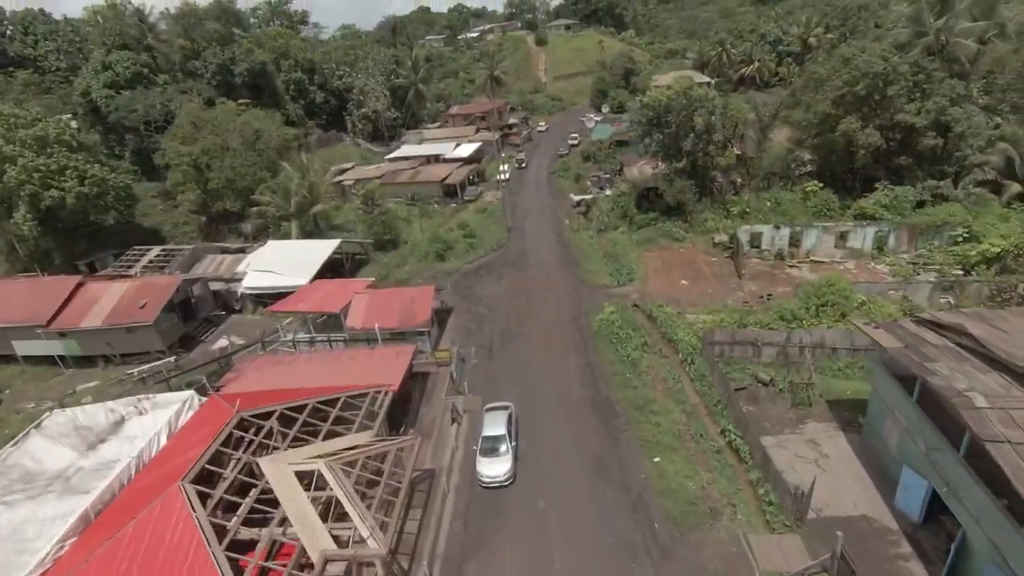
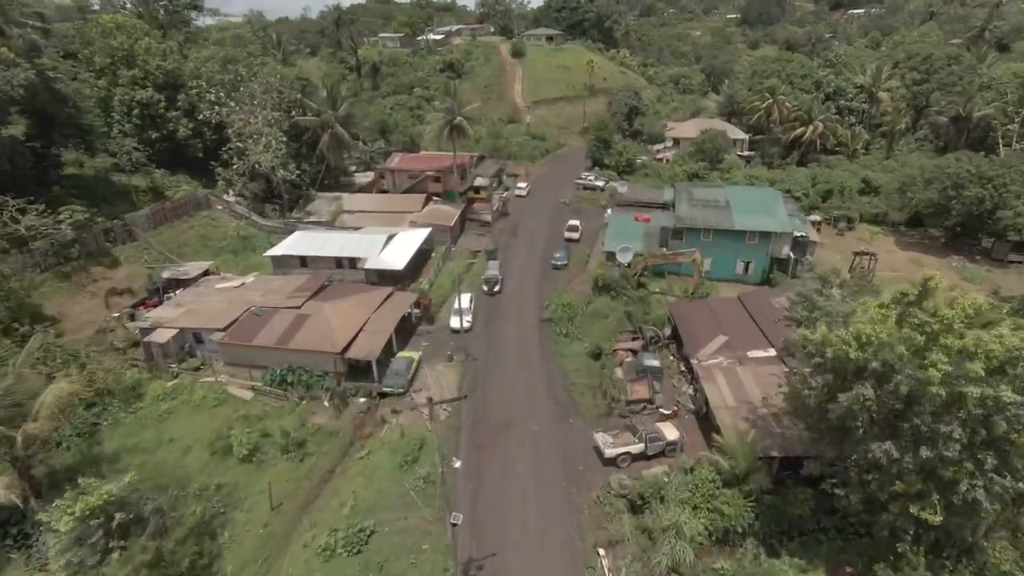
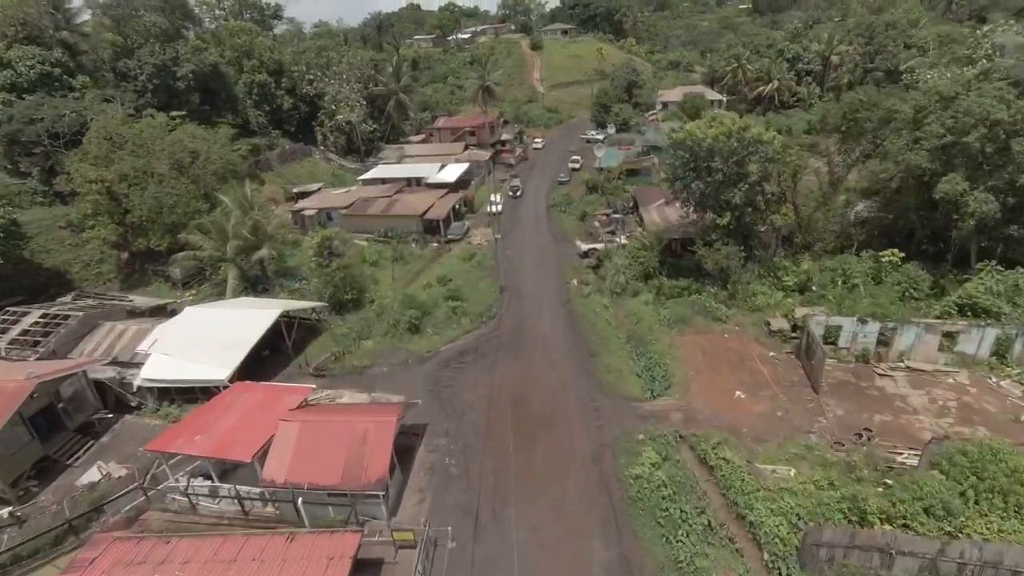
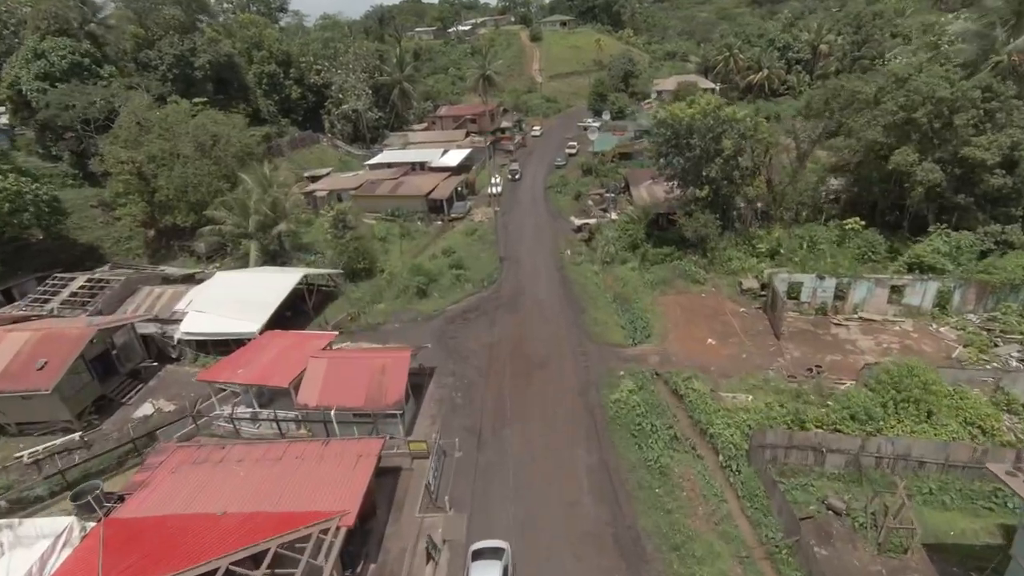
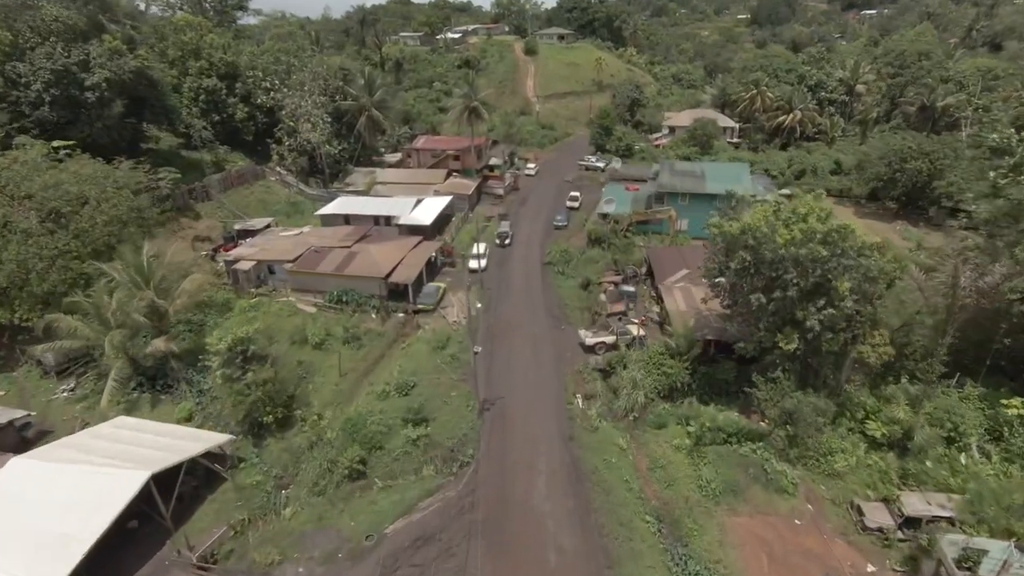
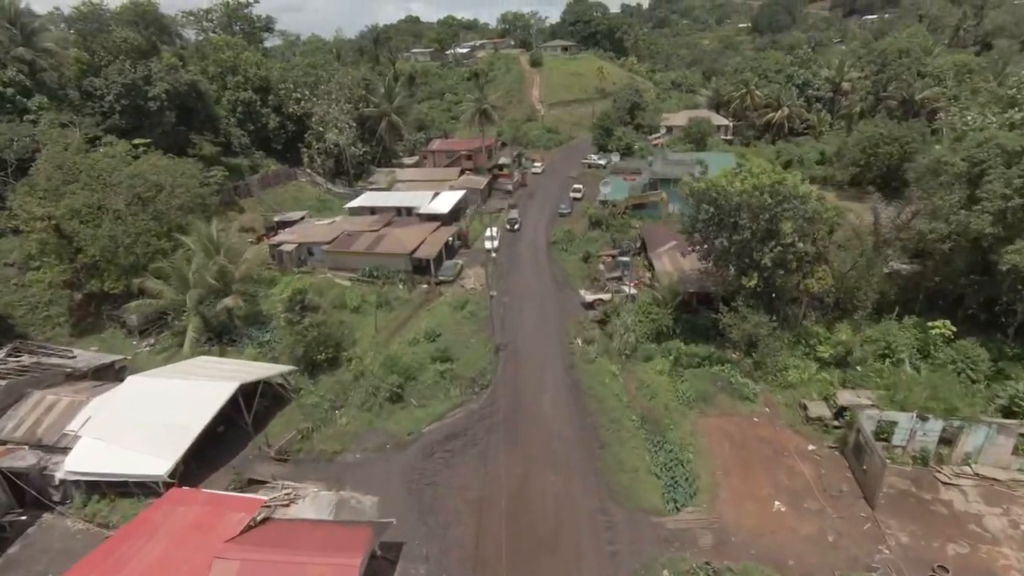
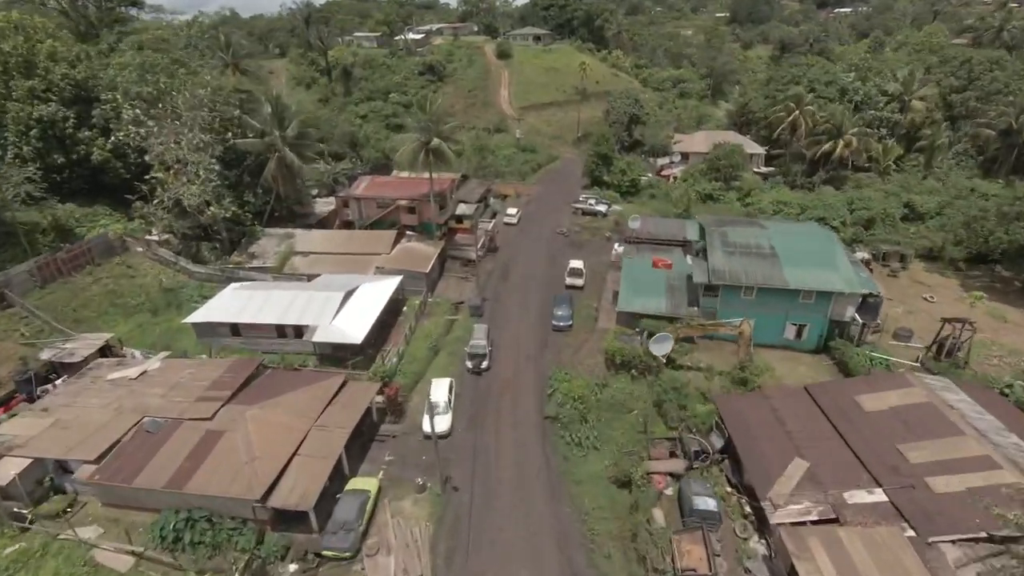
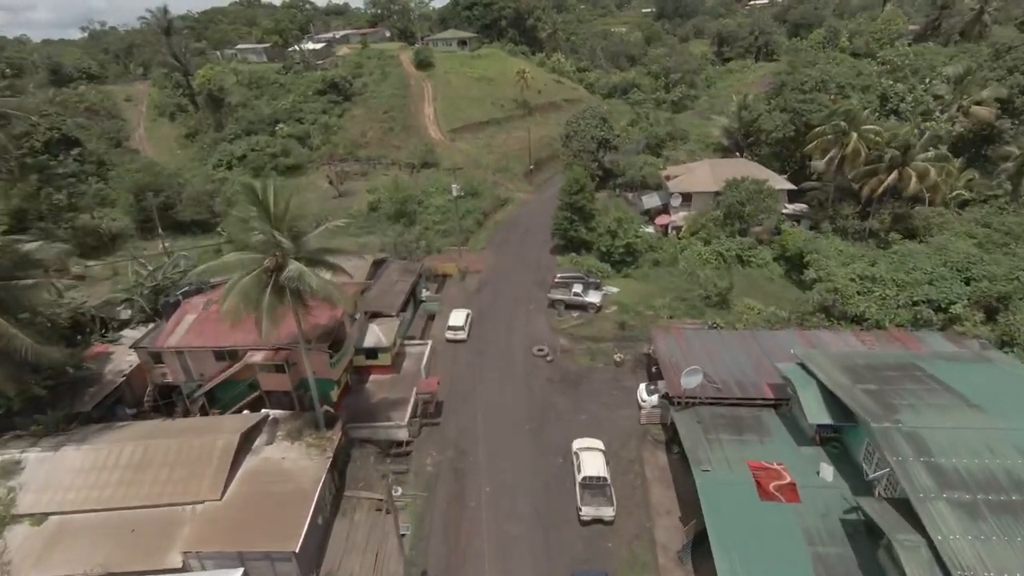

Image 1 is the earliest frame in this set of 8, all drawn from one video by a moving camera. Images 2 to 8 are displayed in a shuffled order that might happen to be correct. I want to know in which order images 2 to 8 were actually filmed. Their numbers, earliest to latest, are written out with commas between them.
4, 3, 6, 5, 2, 7, 8
